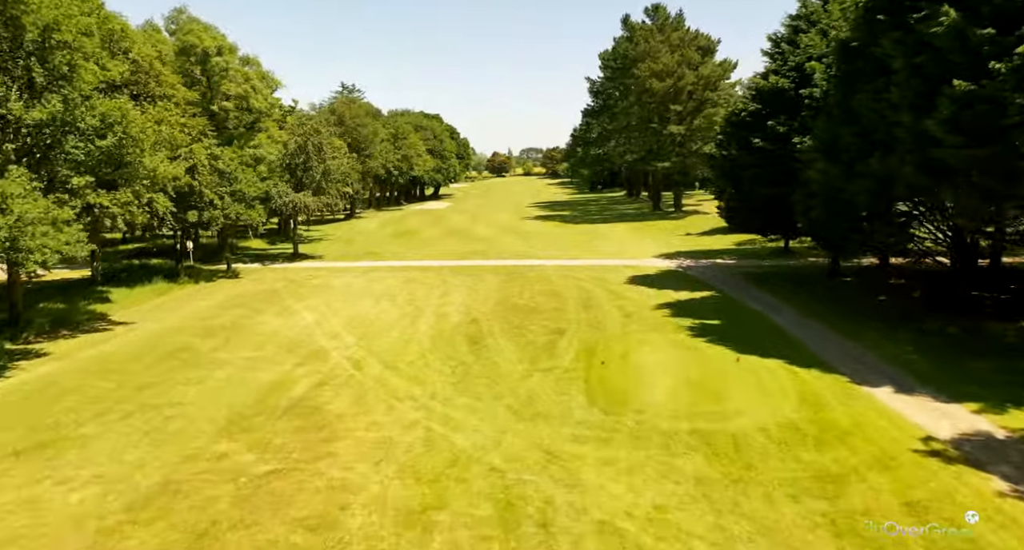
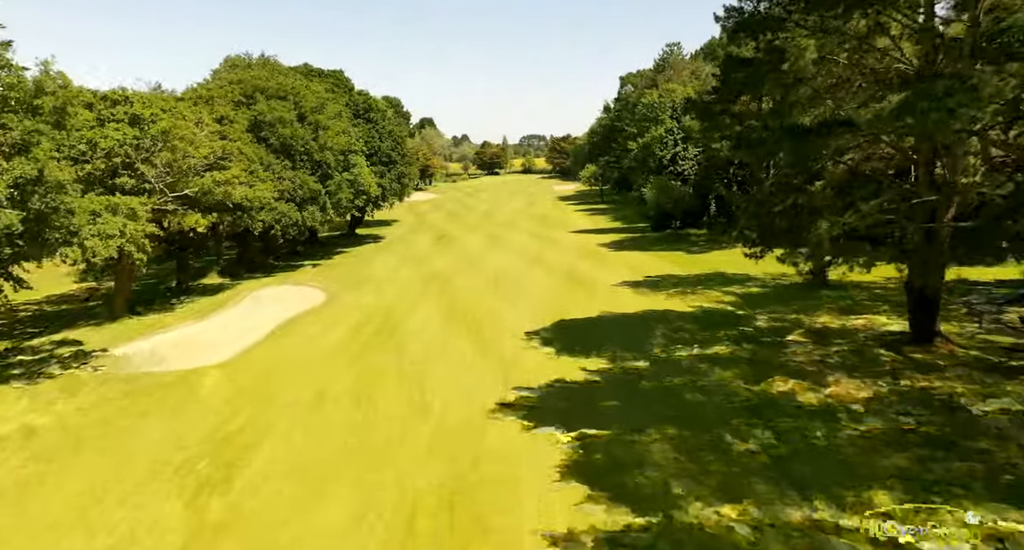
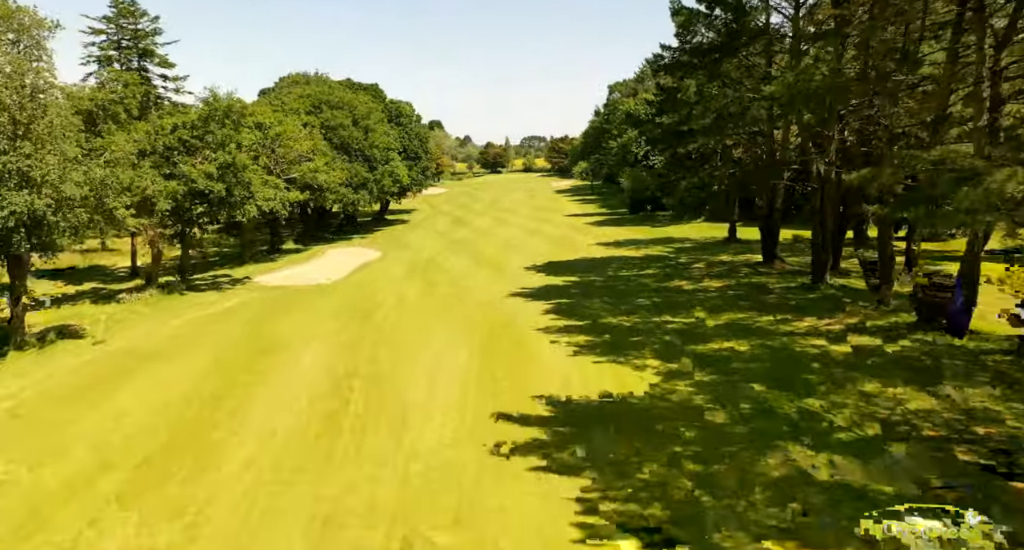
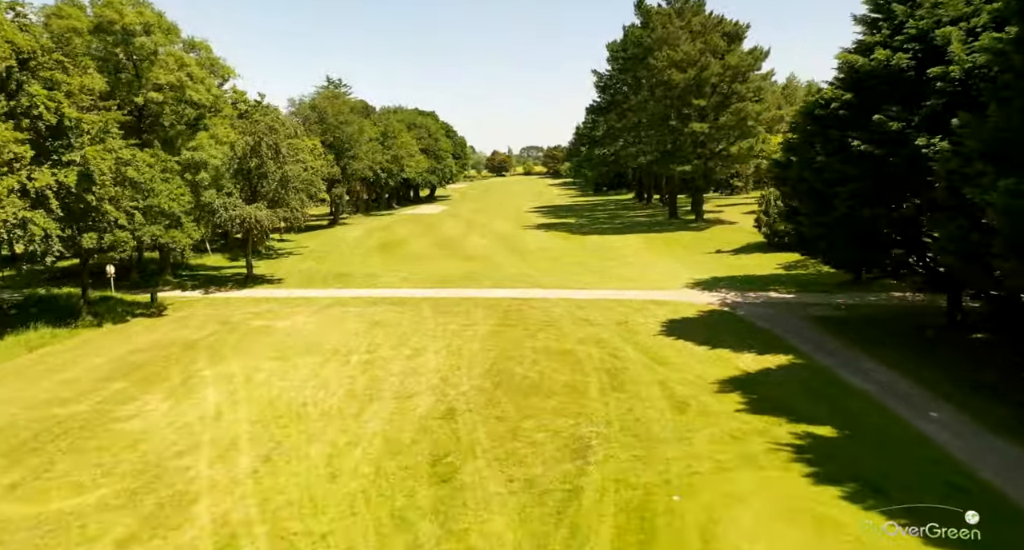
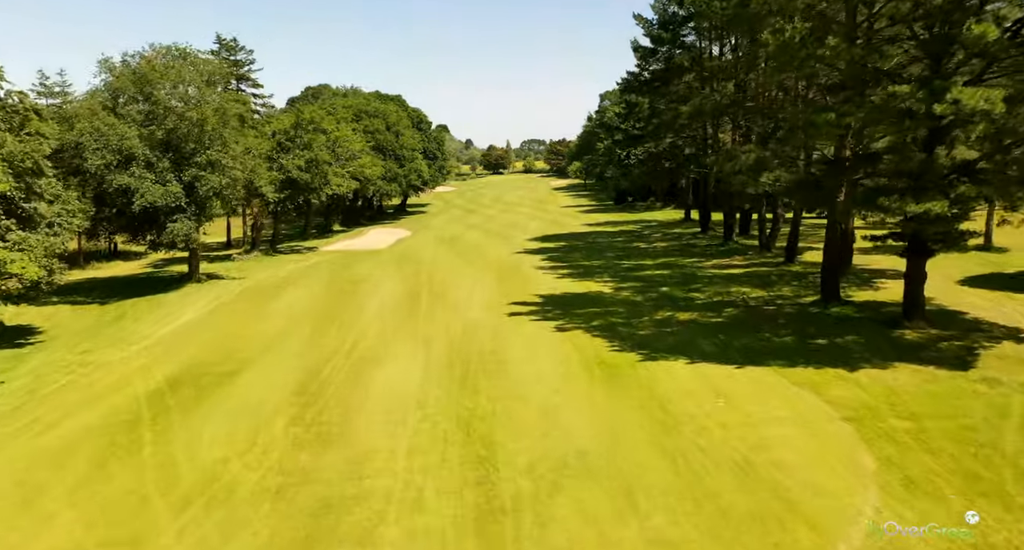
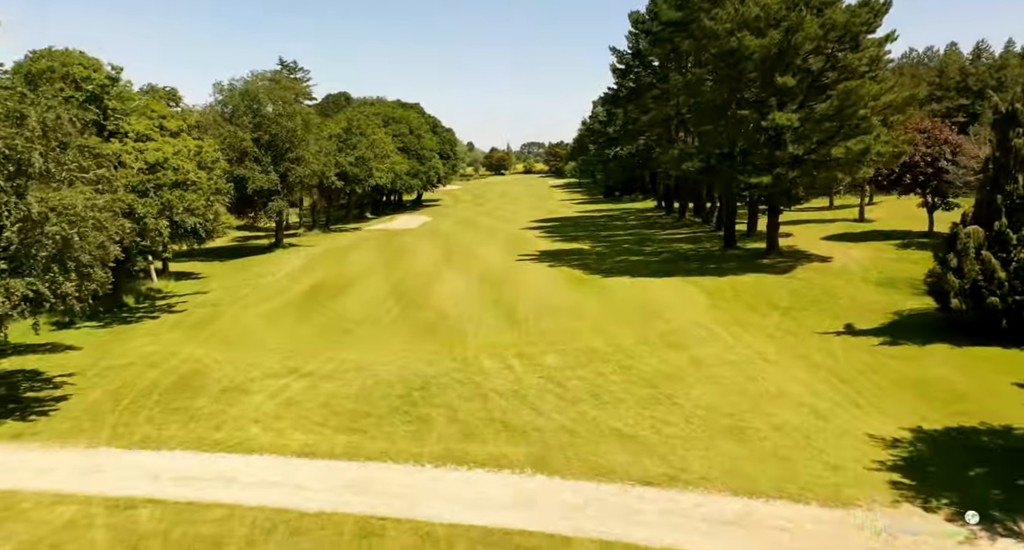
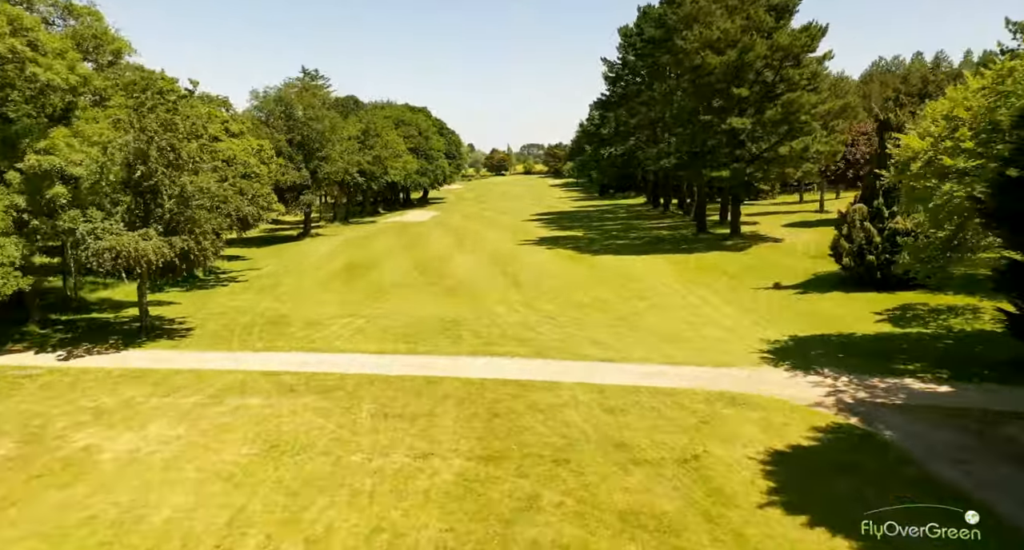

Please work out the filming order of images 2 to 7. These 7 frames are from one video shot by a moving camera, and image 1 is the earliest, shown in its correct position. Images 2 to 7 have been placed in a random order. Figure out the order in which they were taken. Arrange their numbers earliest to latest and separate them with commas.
4, 7, 6, 5, 3, 2
